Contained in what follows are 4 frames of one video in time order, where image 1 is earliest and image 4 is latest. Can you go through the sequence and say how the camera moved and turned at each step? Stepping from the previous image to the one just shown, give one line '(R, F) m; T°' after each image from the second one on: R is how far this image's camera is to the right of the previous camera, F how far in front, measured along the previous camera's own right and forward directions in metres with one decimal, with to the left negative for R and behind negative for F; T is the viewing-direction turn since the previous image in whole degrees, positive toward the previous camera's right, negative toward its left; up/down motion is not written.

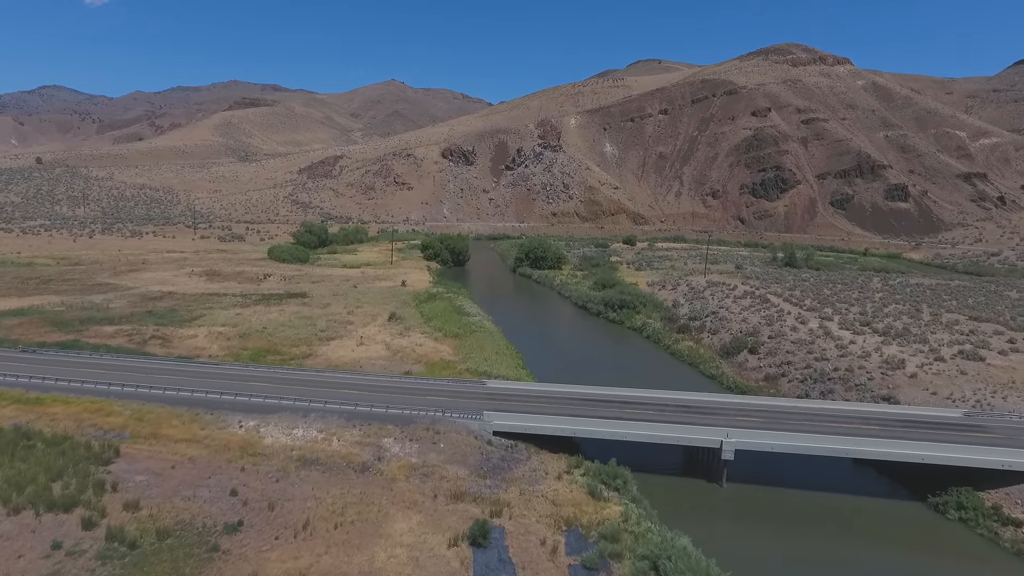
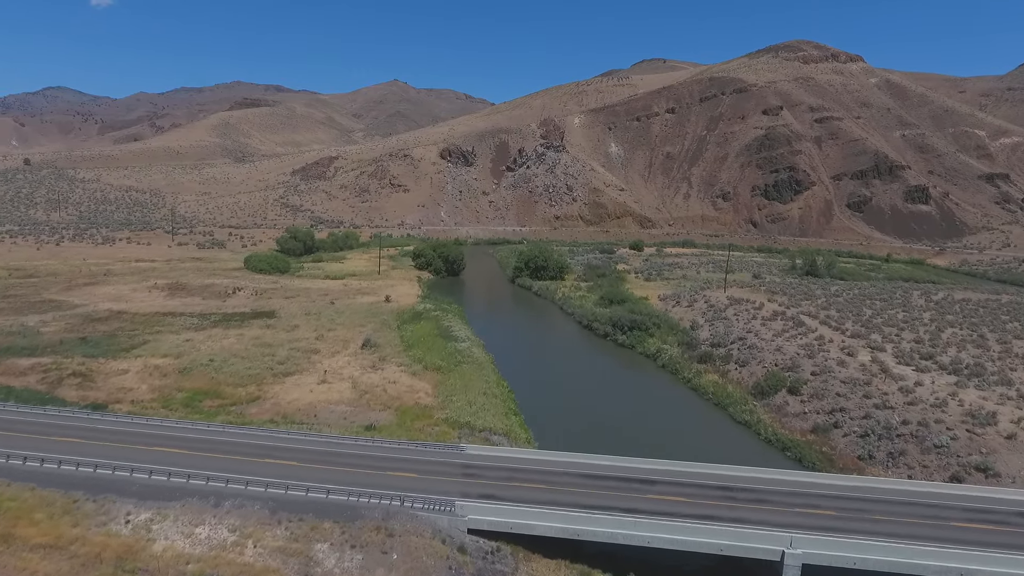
(+0.5, +4.7) m; 0°
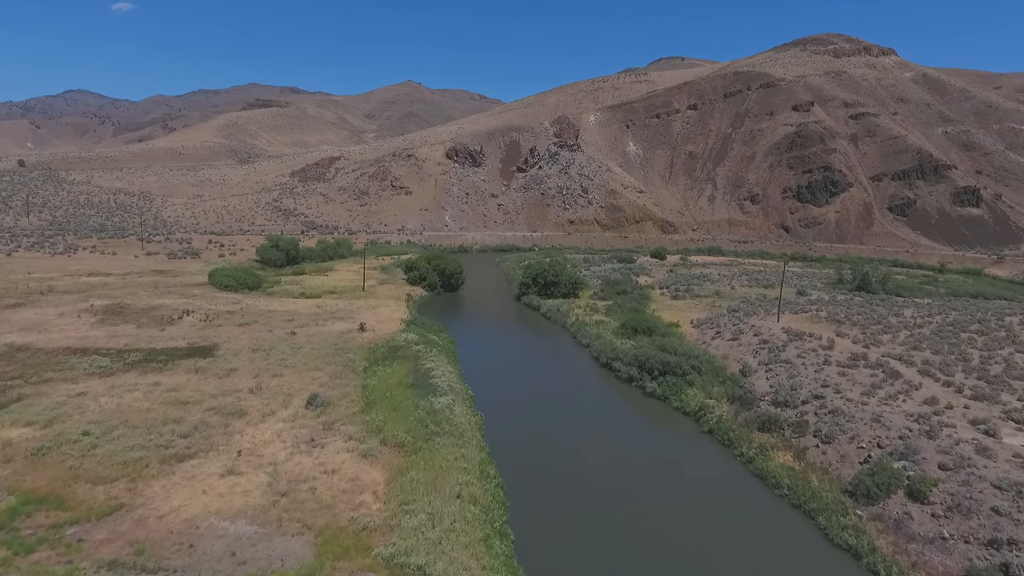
(+0.7, +7.4) m; -1°
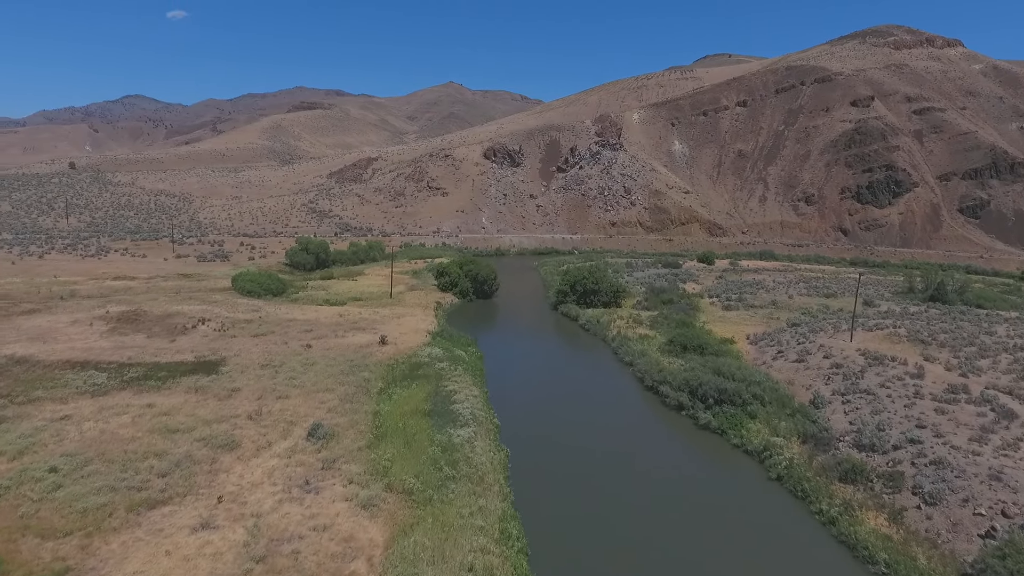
(+0.3, +3.1) m; -4°
